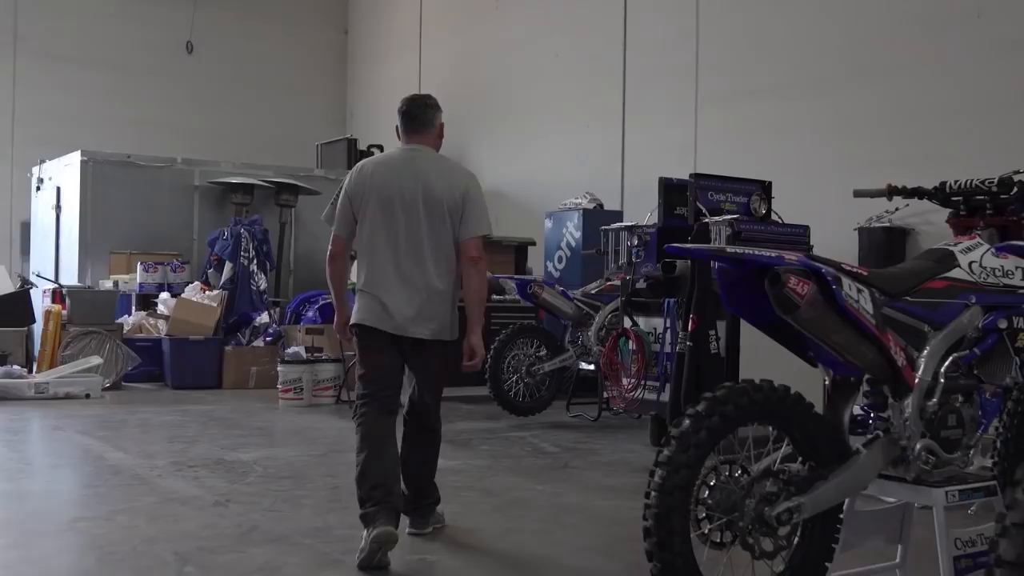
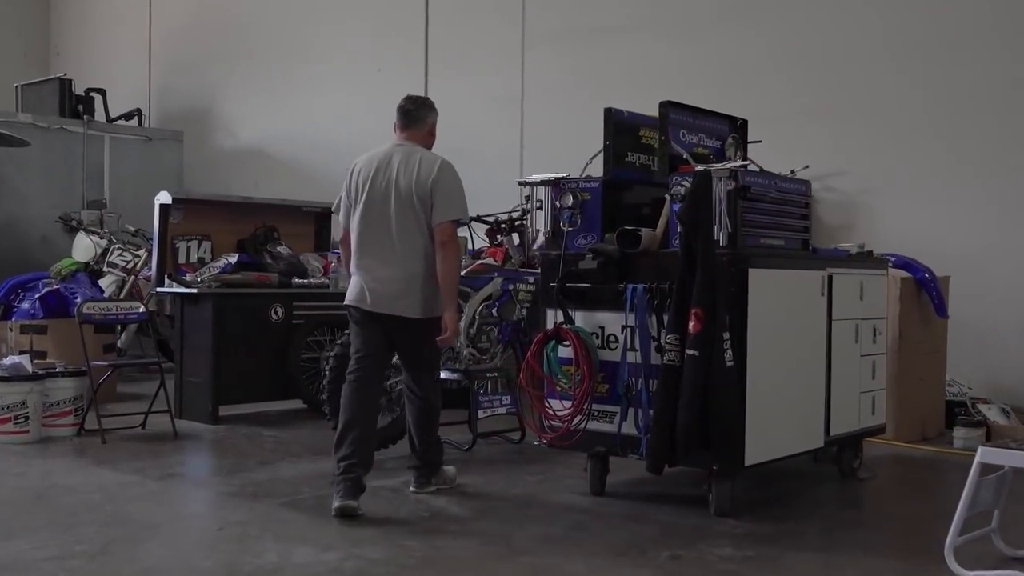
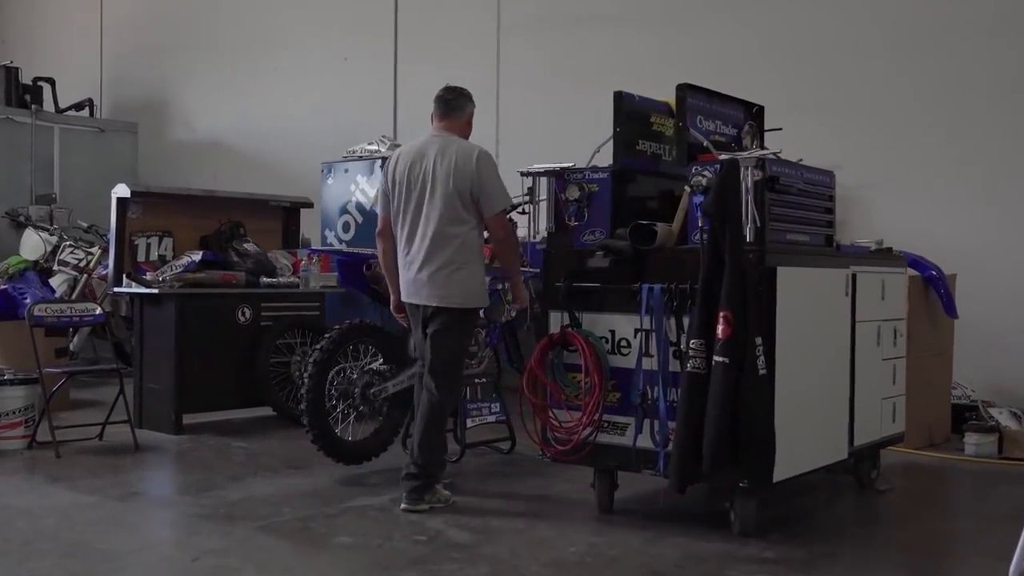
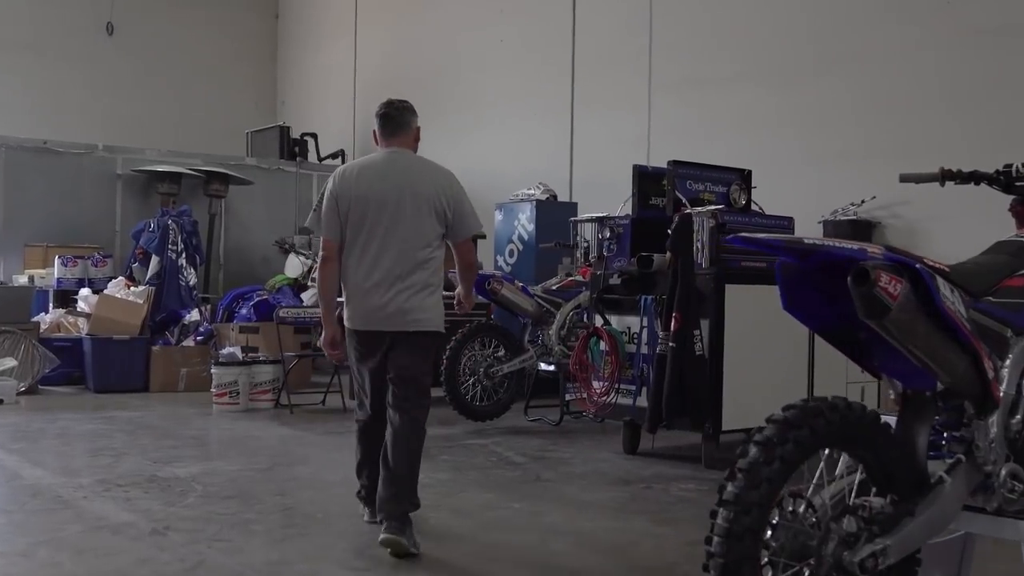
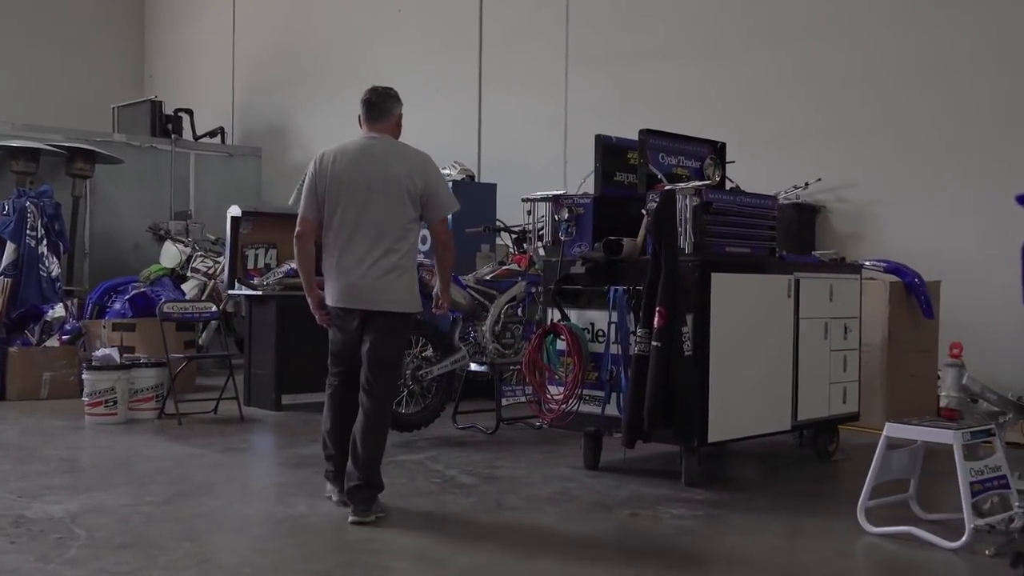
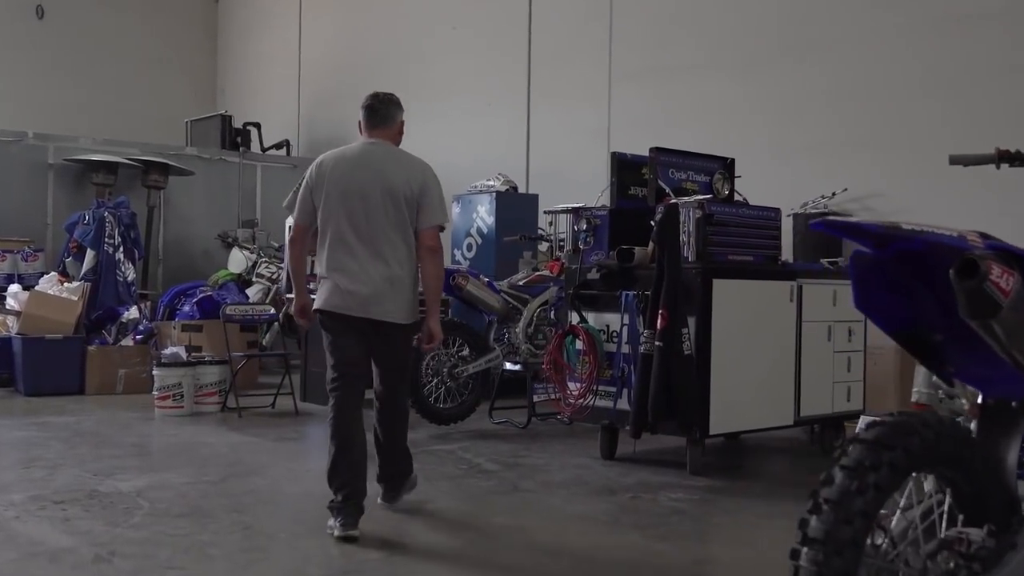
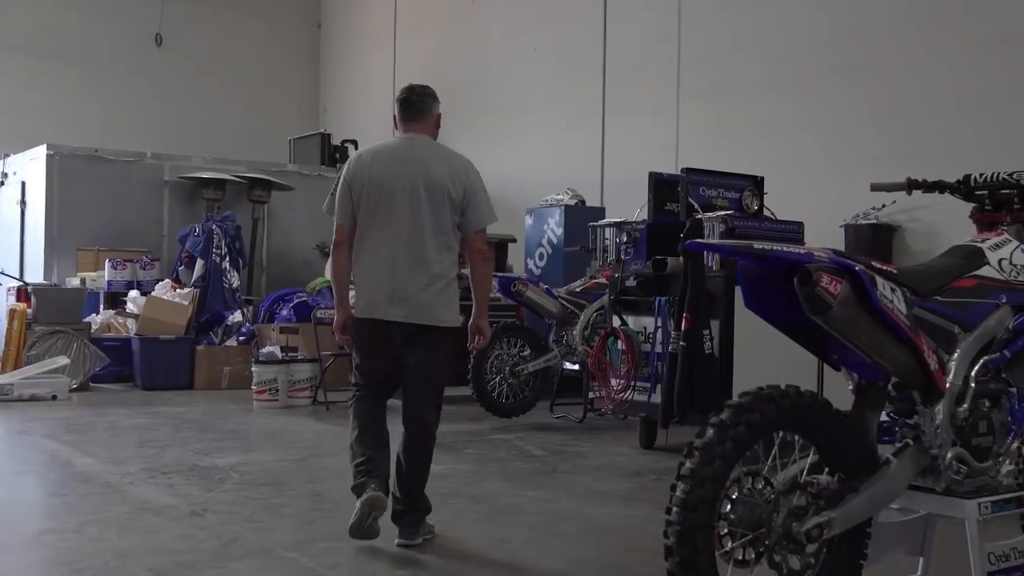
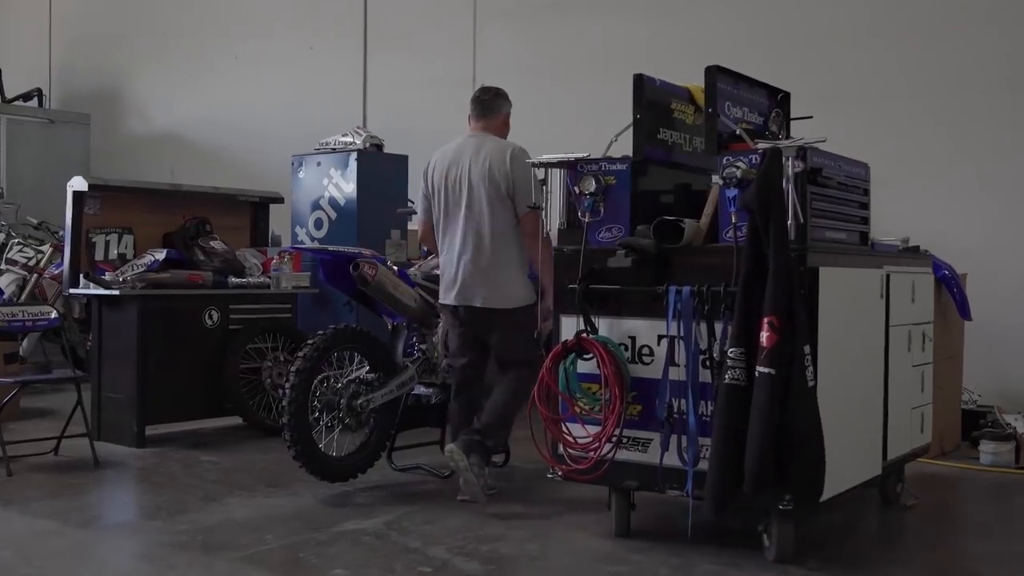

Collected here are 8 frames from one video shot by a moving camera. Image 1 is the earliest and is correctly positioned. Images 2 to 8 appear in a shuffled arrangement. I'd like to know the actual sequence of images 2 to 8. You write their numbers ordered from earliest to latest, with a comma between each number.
7, 4, 6, 5, 2, 3, 8
